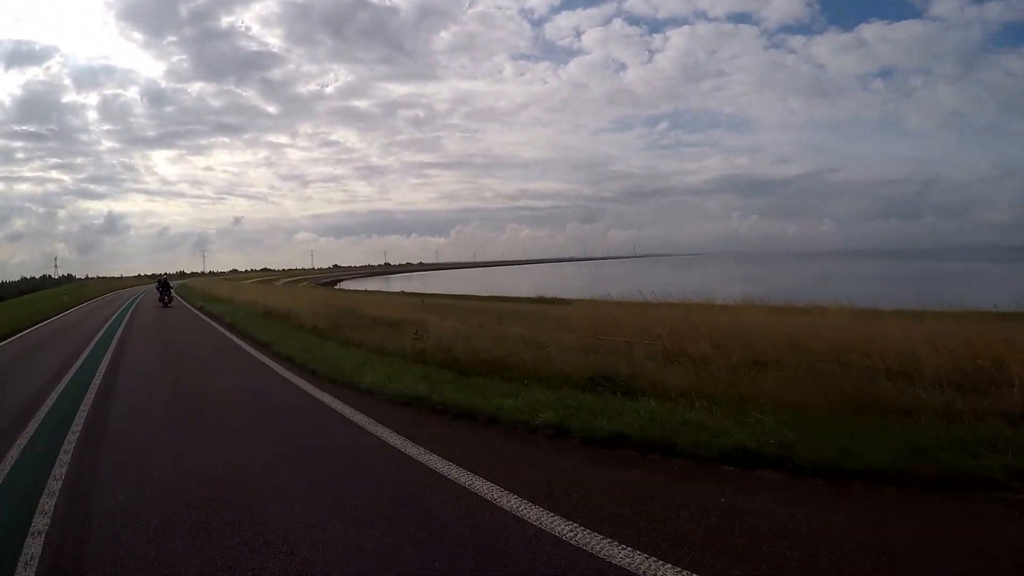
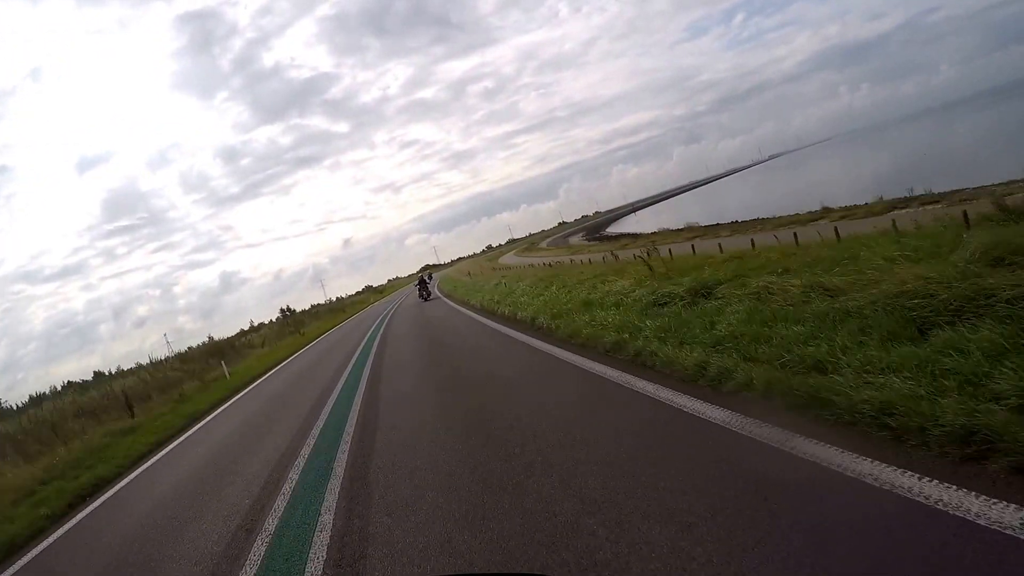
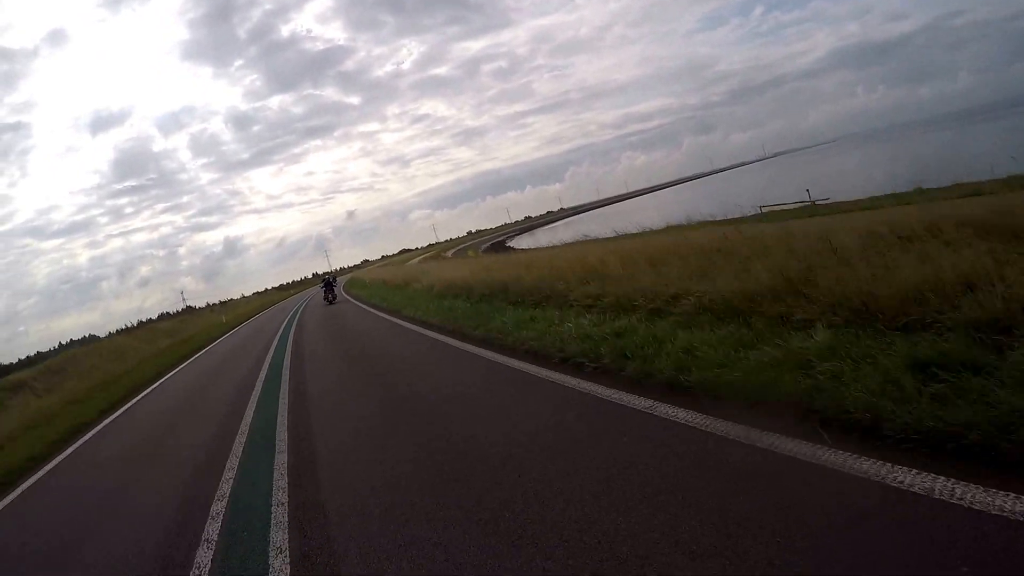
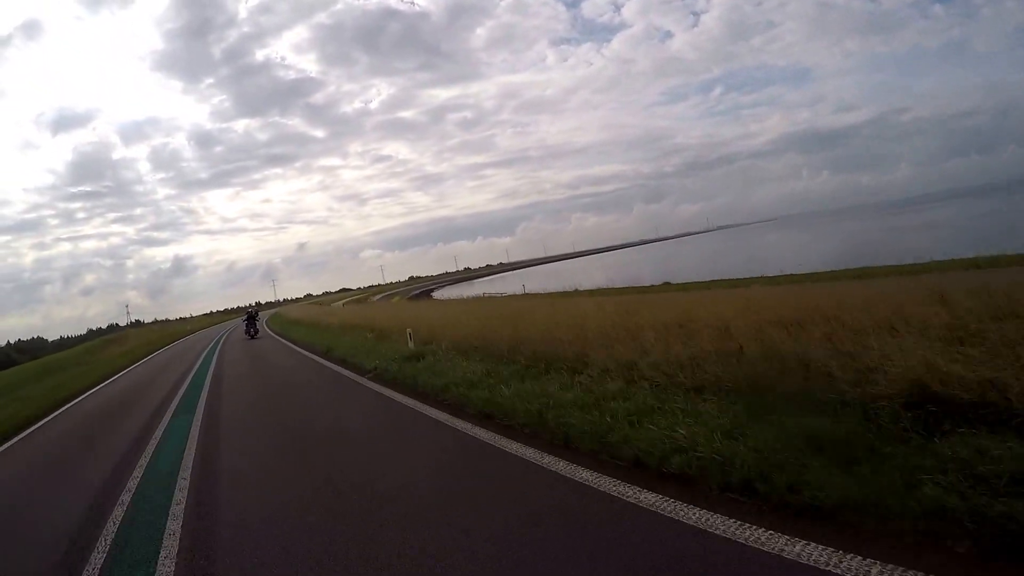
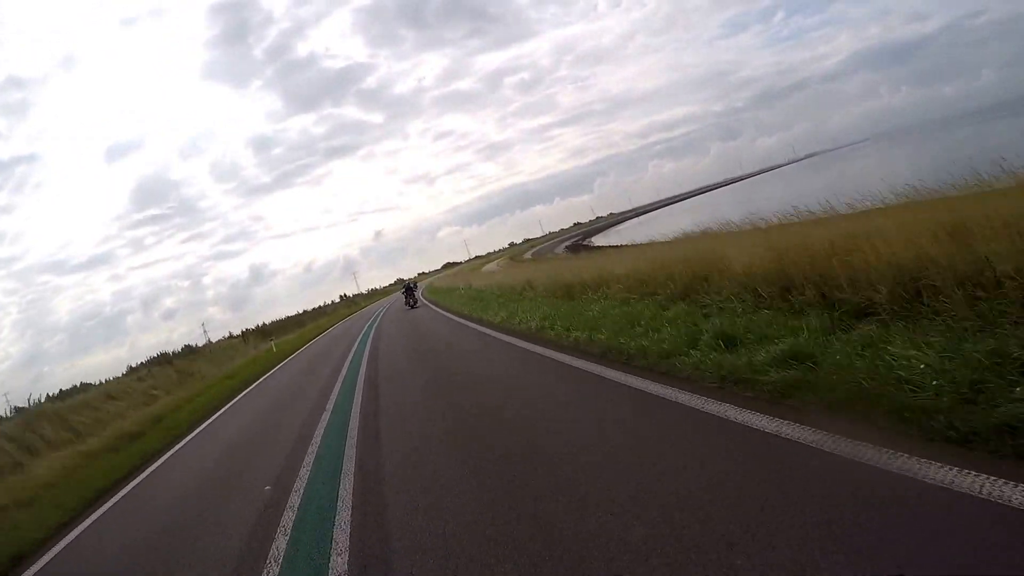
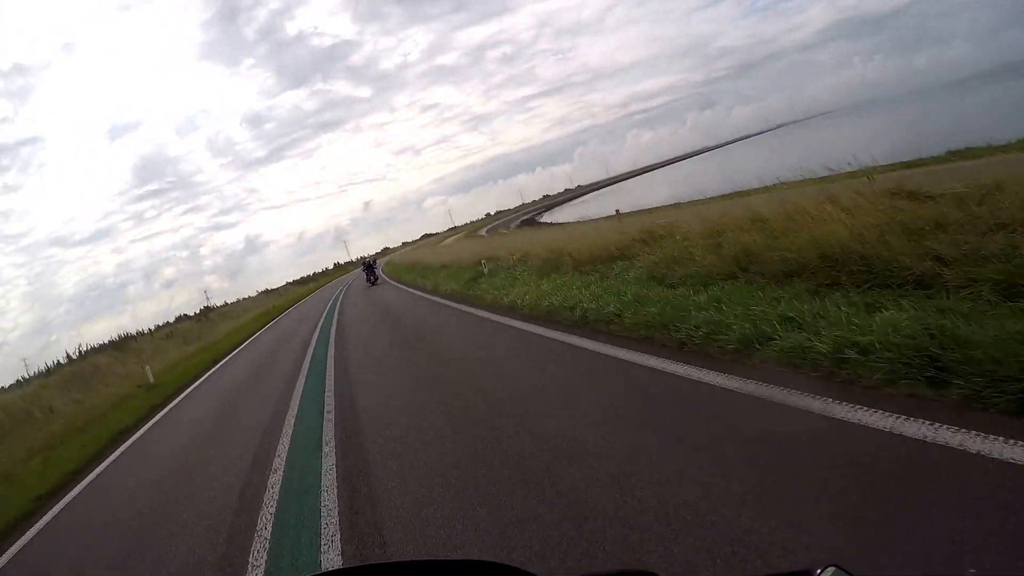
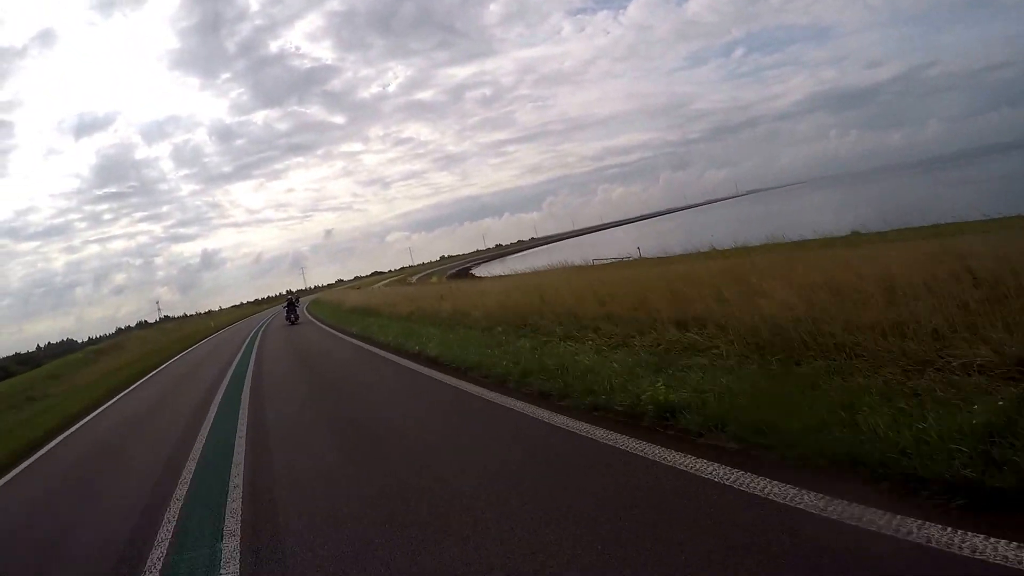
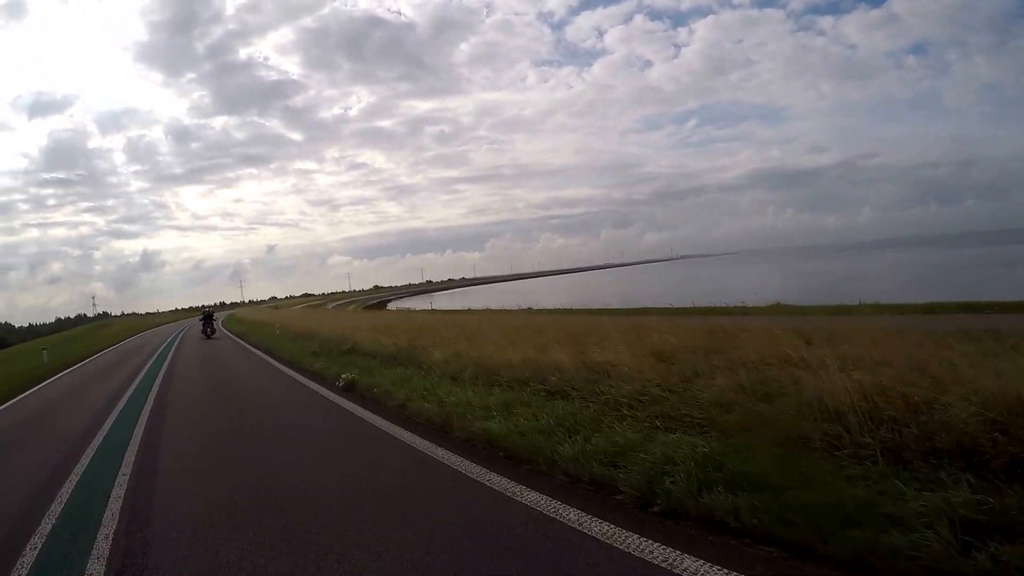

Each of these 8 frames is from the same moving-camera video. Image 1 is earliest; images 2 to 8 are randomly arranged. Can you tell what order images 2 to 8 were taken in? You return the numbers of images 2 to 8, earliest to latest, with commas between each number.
8, 4, 7, 3, 6, 5, 2
